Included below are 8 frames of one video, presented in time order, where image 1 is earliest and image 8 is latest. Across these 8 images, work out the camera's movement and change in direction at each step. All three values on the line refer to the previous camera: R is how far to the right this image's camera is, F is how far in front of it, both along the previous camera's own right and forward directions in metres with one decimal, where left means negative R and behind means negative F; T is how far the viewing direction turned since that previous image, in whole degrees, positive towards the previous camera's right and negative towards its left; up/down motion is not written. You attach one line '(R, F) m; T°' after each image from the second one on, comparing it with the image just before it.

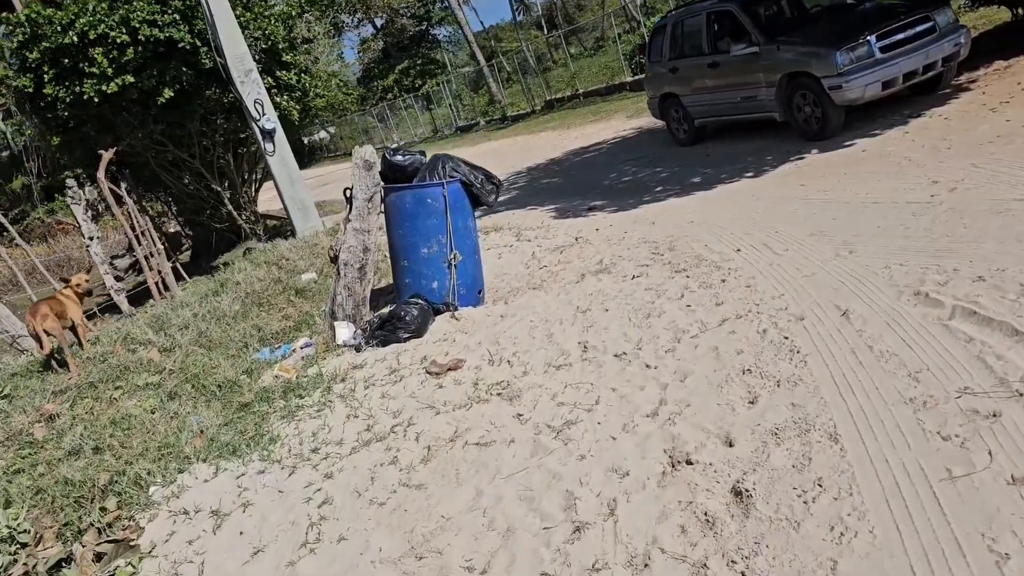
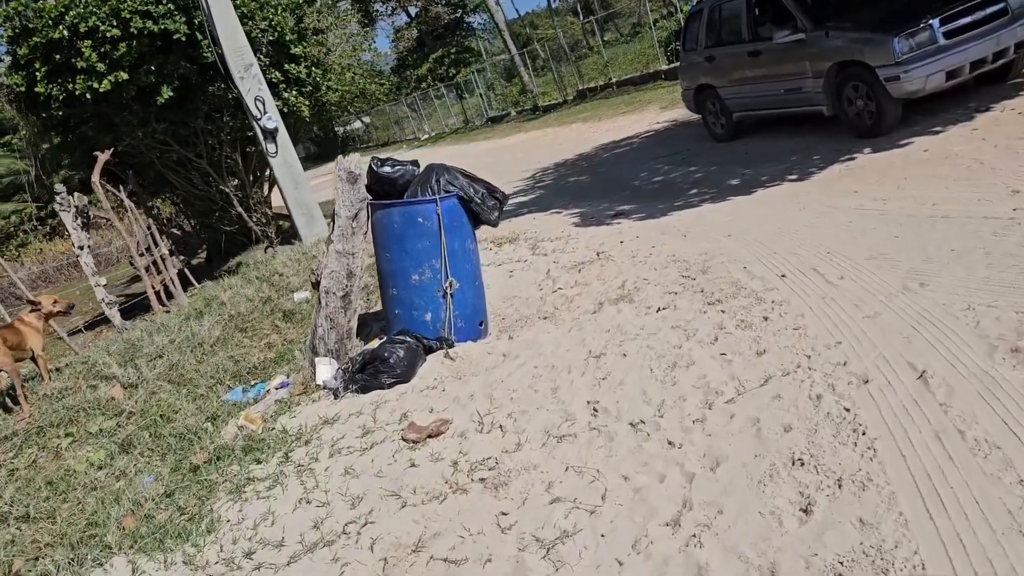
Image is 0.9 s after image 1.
(+0.2, +0.9) m; -2°
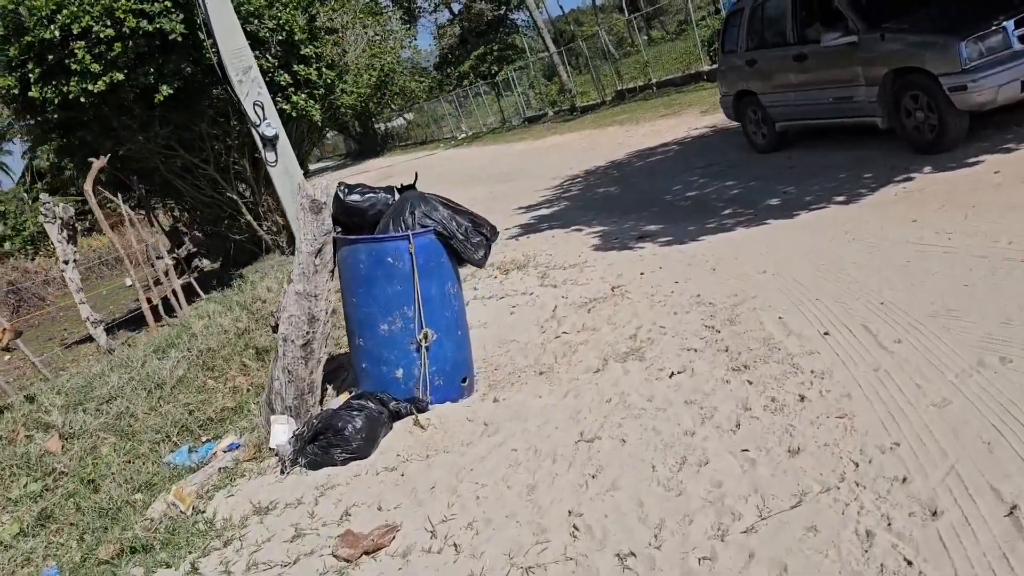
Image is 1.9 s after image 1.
(+0.3, +0.9) m; -3°
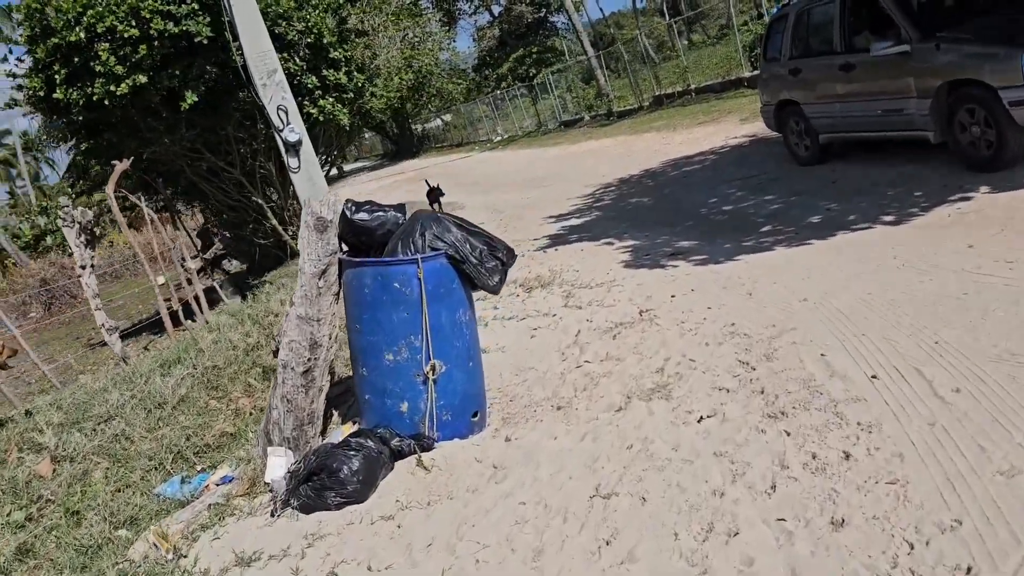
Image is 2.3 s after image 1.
(+0.1, +0.4) m; -2°
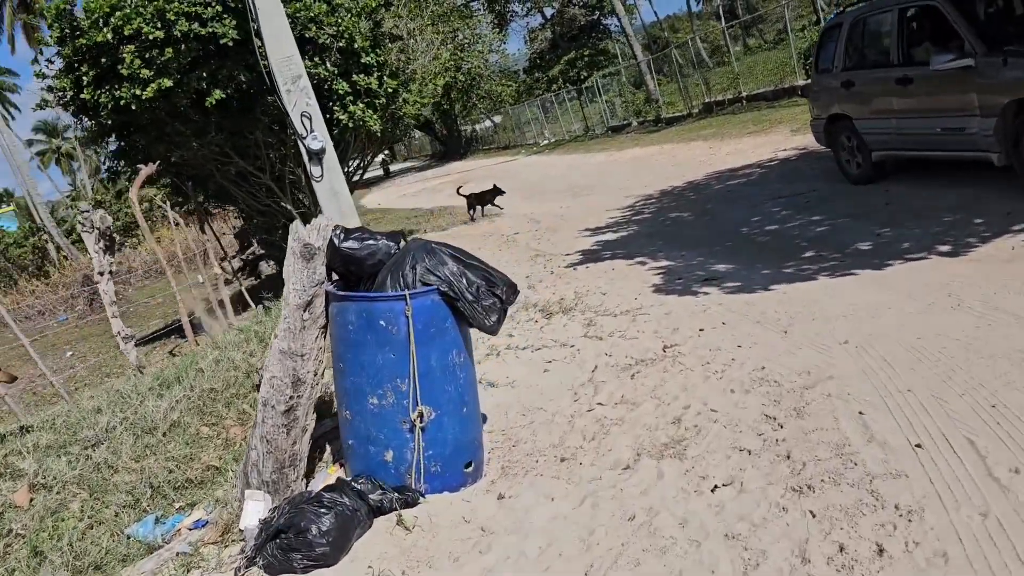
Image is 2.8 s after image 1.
(+0.2, +0.4) m; -3°
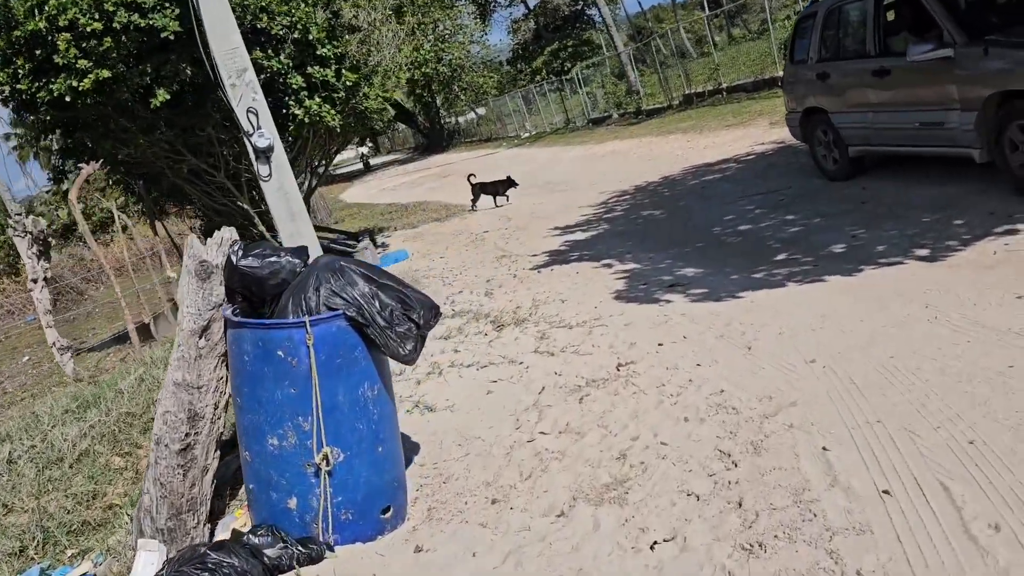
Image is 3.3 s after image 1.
(+0.3, +0.5) m; +1°
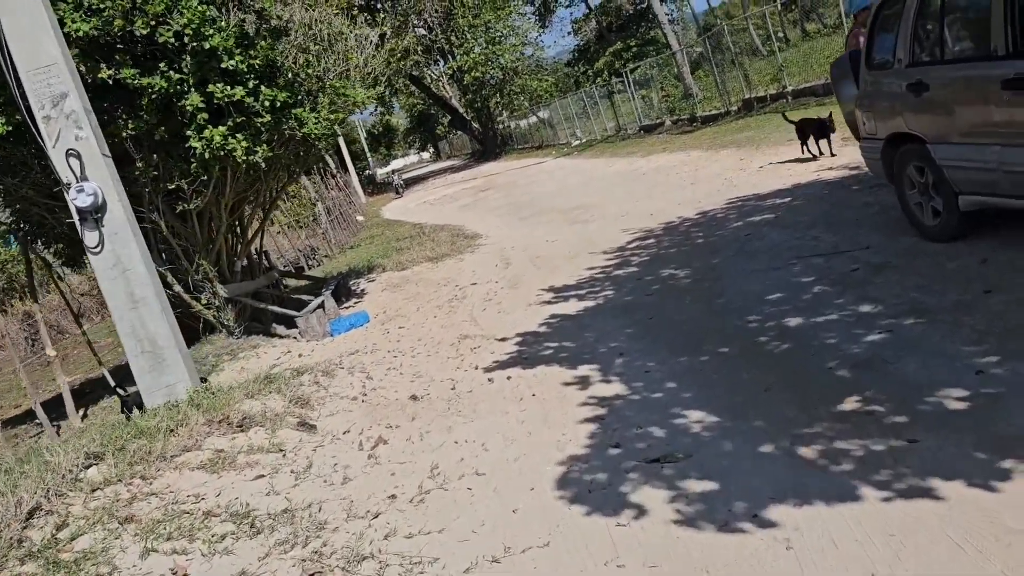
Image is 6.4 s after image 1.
(+0.9, +2.9) m; -5°
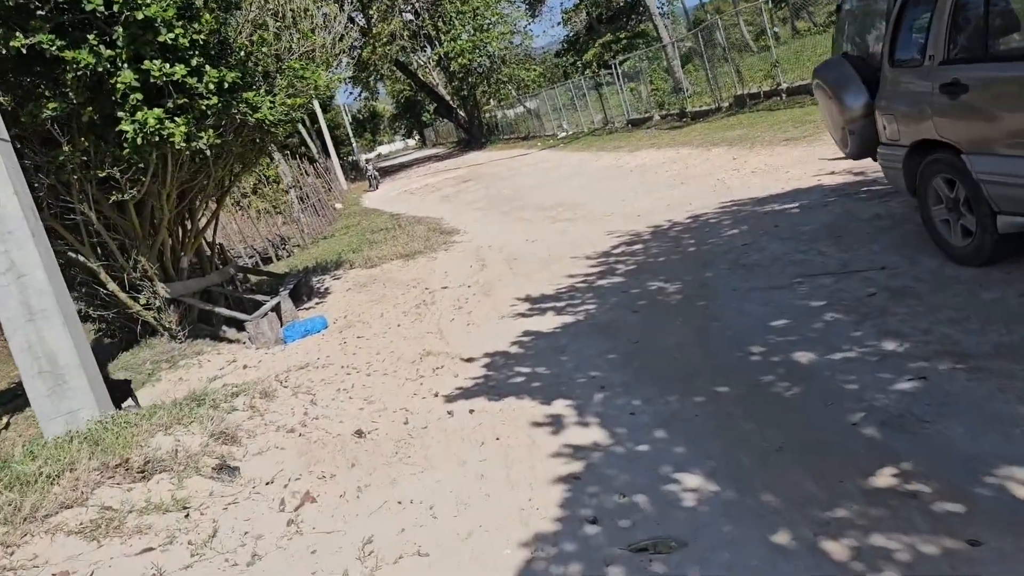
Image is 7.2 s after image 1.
(+0.1, +0.9) m; +1°
